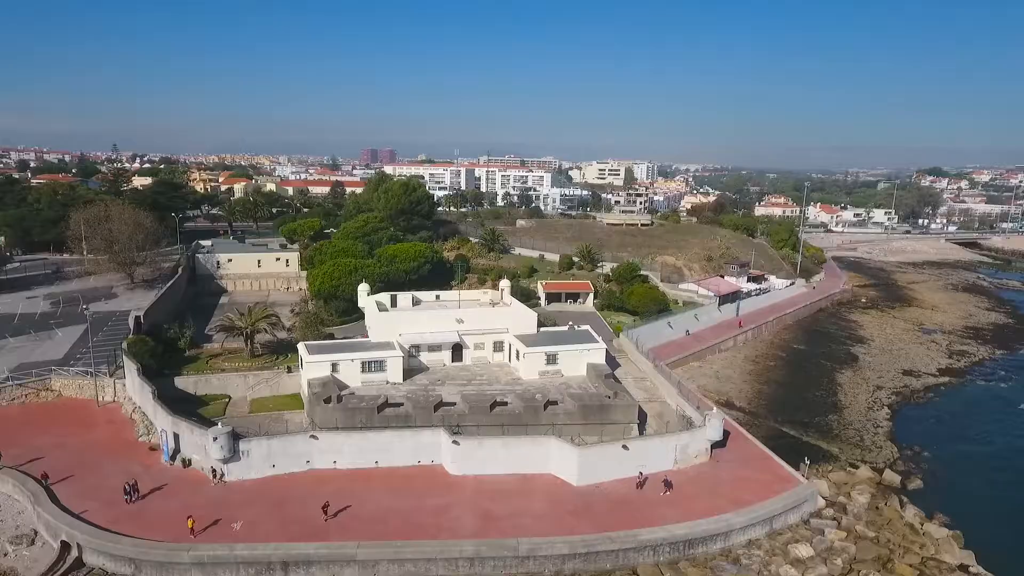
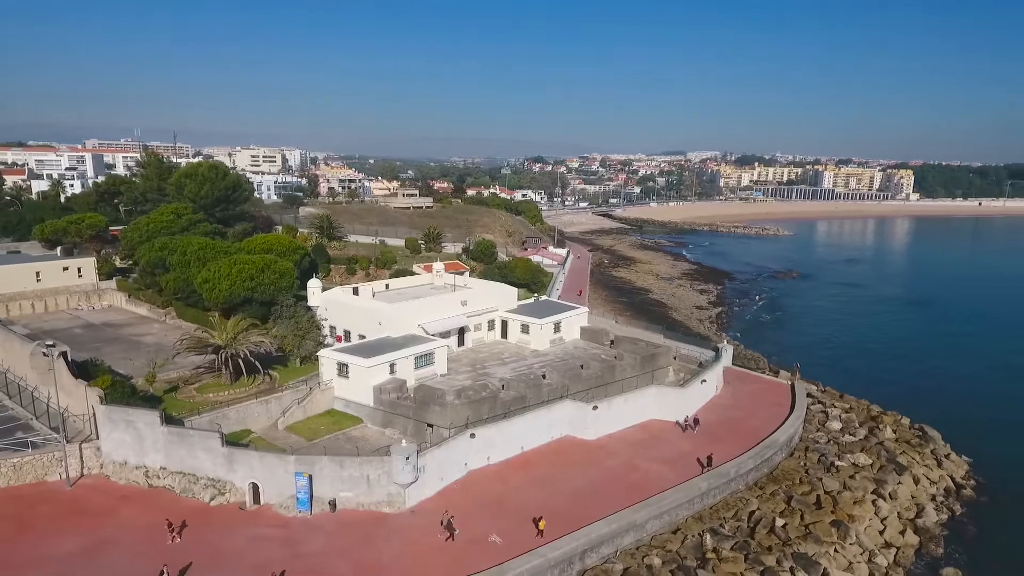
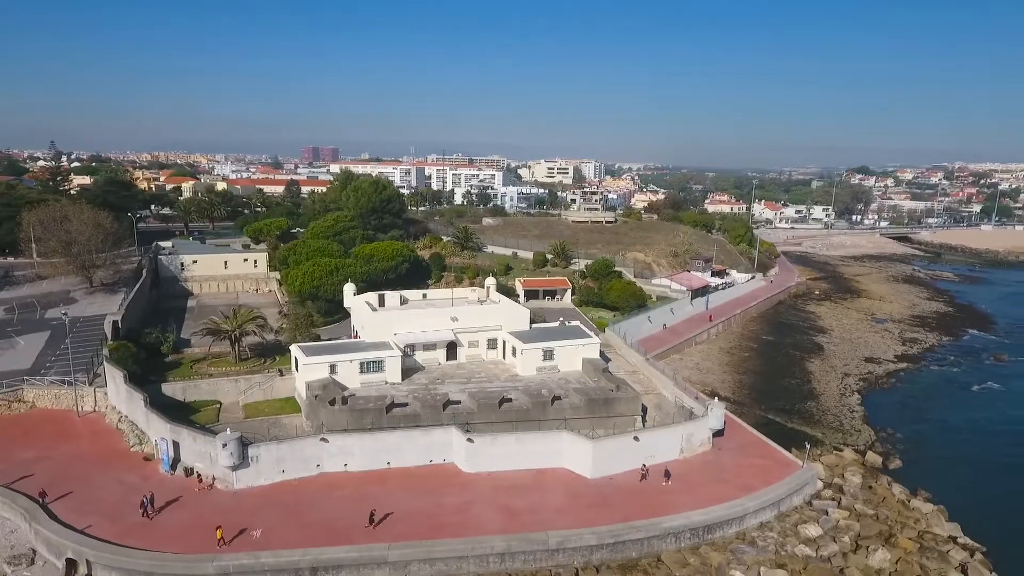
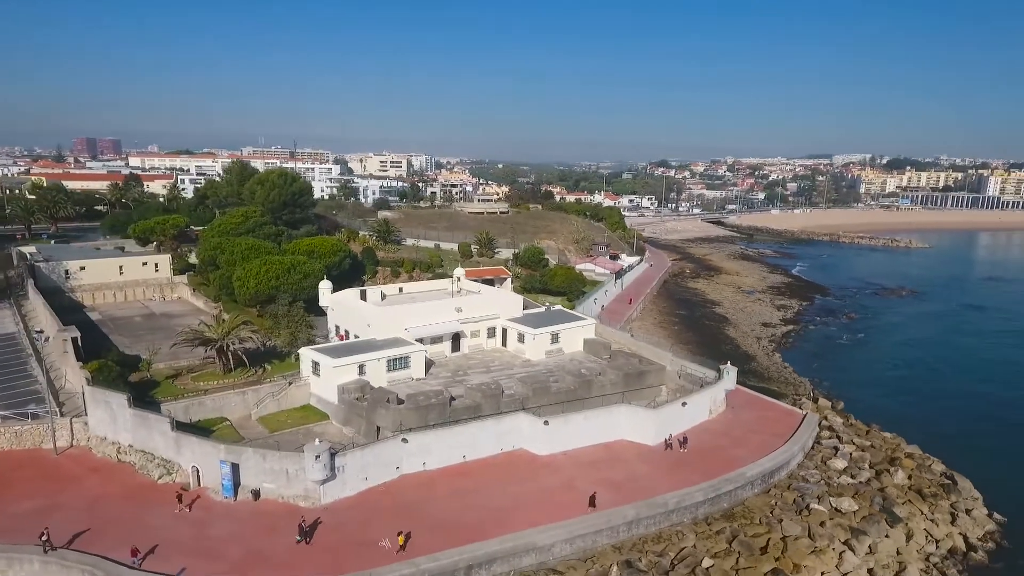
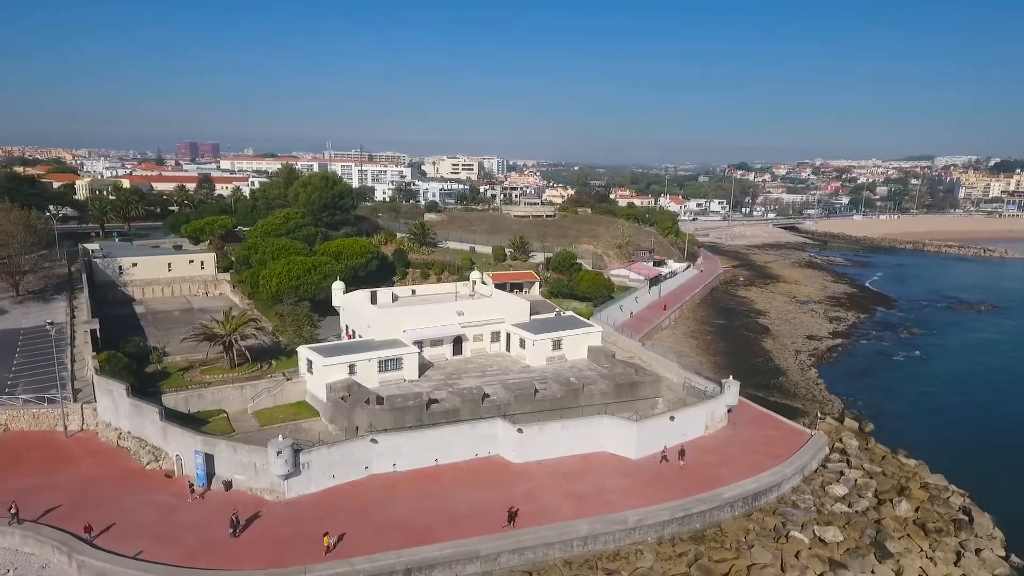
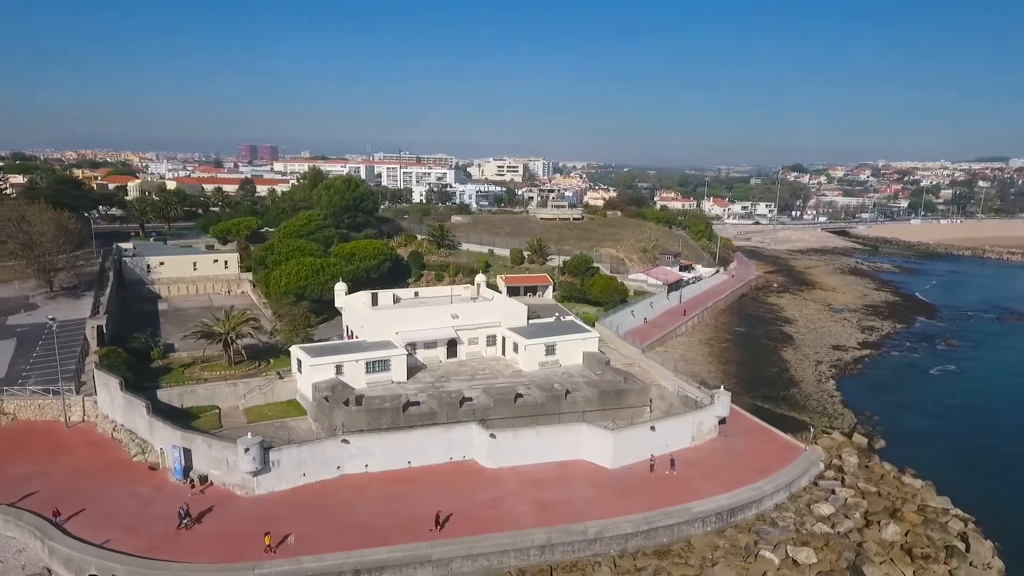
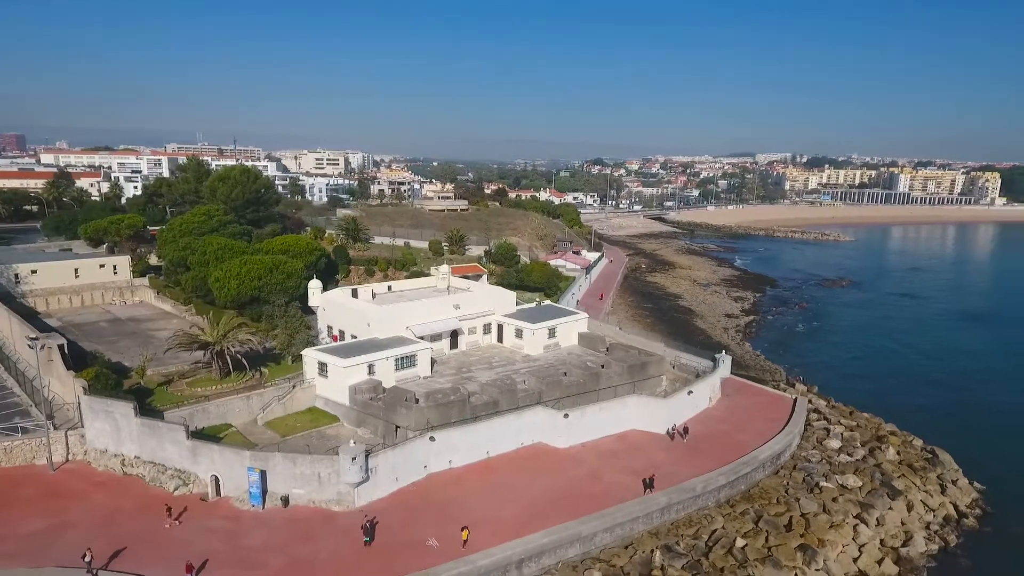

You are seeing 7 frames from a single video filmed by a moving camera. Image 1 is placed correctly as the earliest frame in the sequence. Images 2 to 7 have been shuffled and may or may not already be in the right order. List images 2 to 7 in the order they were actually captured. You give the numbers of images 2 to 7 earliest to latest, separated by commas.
3, 6, 5, 4, 7, 2
